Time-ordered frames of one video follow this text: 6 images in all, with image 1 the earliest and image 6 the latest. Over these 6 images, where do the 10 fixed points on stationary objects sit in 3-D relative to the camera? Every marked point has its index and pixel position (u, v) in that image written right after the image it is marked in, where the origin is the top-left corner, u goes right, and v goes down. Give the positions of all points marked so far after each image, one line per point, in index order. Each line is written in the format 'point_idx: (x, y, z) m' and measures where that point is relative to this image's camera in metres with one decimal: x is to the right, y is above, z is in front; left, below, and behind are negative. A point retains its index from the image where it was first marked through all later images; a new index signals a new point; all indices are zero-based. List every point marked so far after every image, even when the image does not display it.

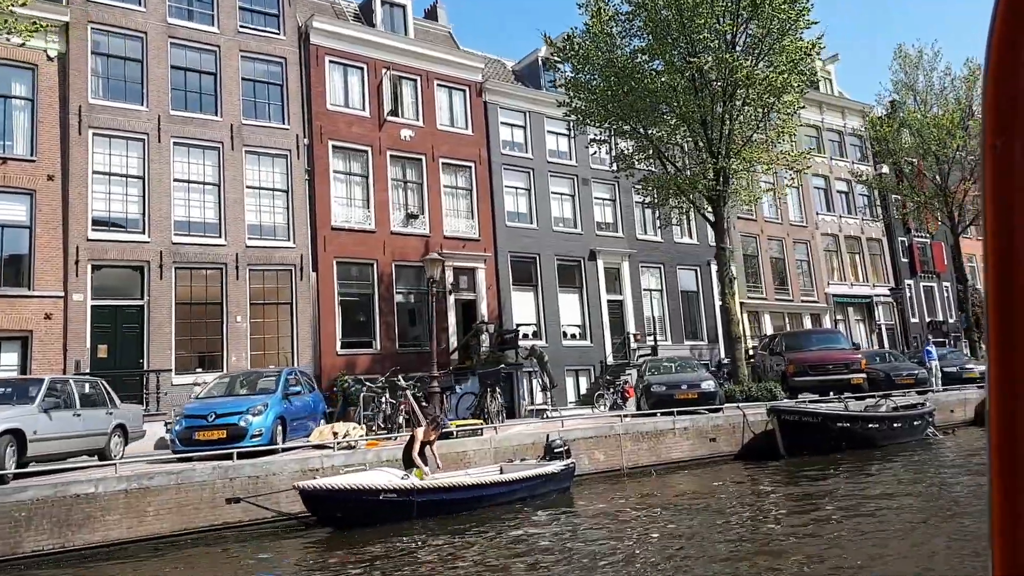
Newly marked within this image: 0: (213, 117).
0: (-7.6, +4.3, +19.6) m
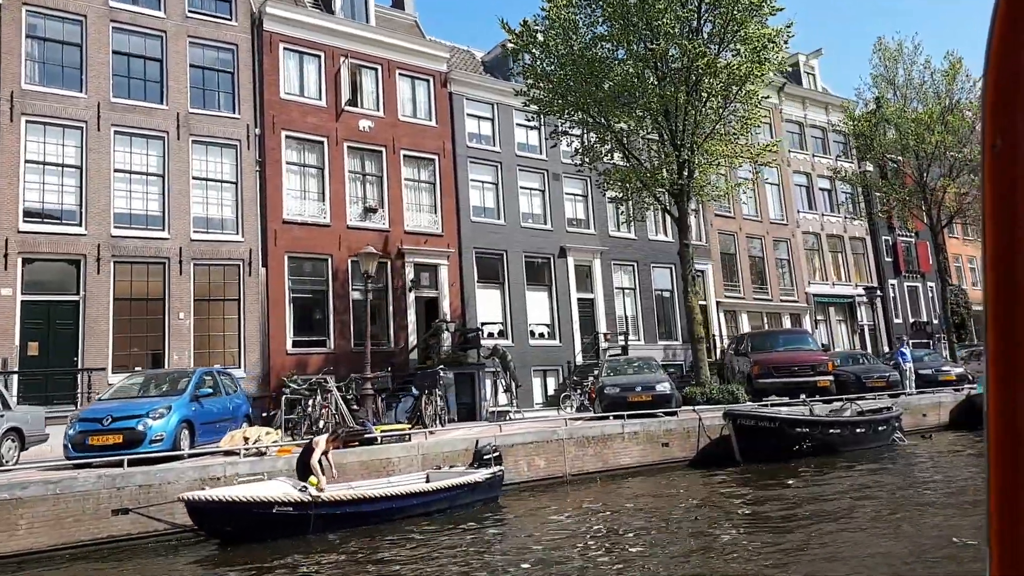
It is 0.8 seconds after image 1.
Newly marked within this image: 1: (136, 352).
0: (-8.6, +4.5, +18.8) m
1: (-8.6, -1.4, +17.6) m
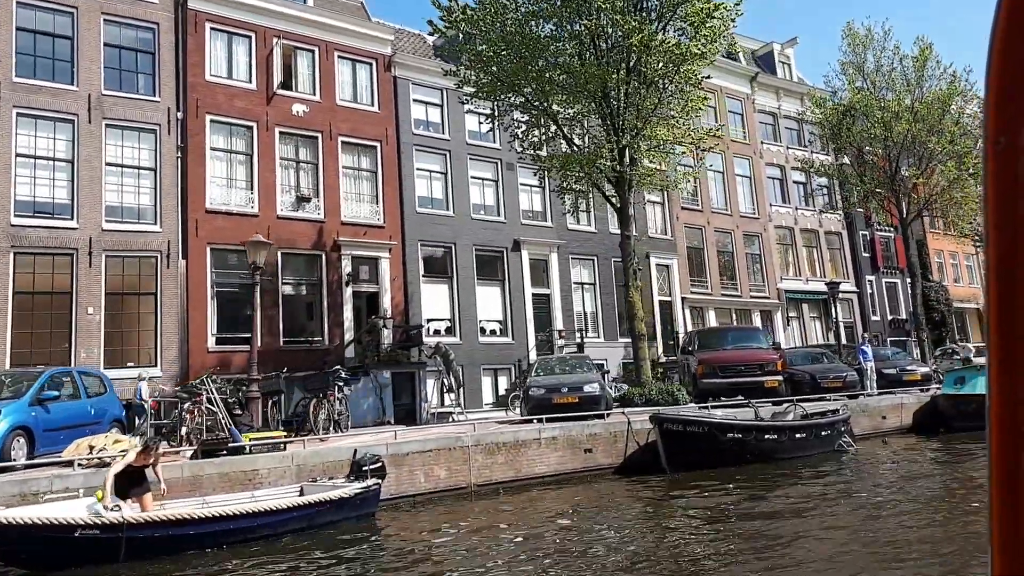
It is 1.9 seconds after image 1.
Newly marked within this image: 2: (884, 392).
0: (-10.2, +4.6, +17.6) m
1: (-10.1, -1.3, +16.5) m
2: (+9.1, -2.6, +18.9) m
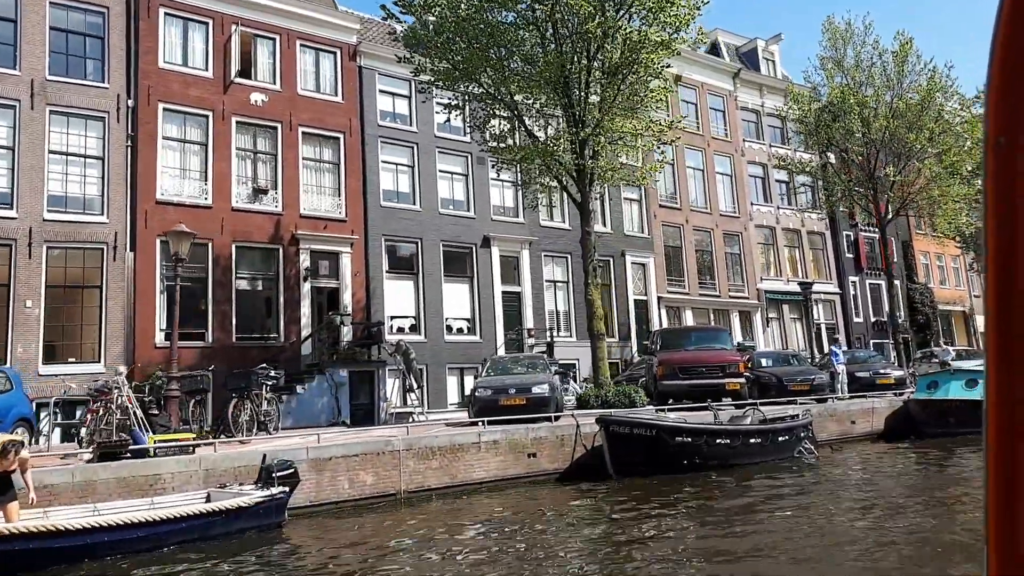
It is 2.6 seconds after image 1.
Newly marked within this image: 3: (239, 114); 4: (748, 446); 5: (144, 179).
0: (-11.1, +4.8, +17.0) m
1: (-11.1, -1.1, +15.8) m
2: (+8.2, -2.6, +18.3) m
3: (-7.0, +4.5, +19.8) m
4: (+4.1, -2.7, +13.2) m
5: (-8.6, +2.5, +18.1) m
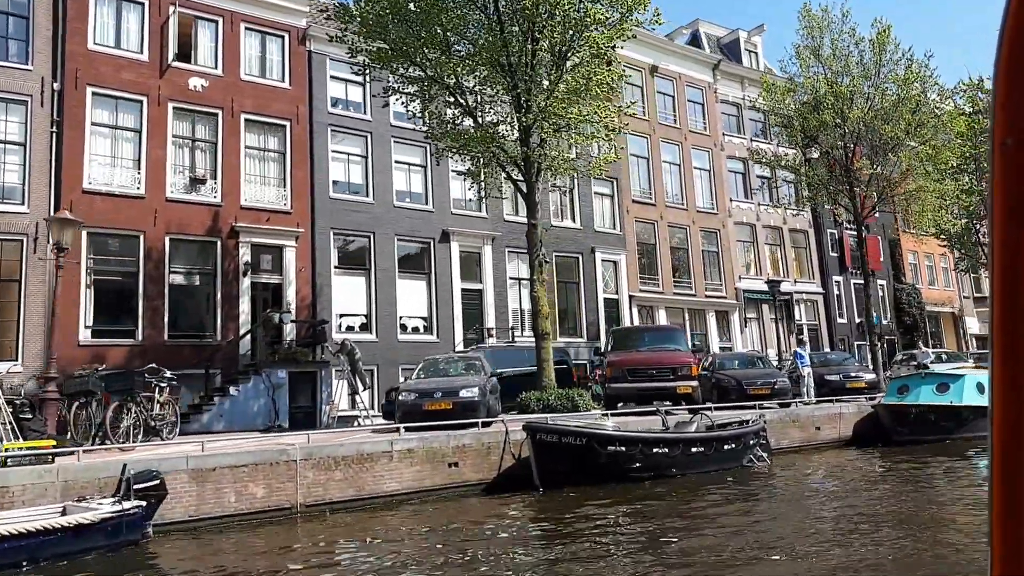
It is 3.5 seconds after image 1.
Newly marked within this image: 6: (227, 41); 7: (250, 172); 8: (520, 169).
0: (-12.2, +4.9, +16.0) m
1: (-12.3, -1.0, +14.8) m
2: (+7.0, -2.5, +17.3) m
3: (-8.1, +4.6, +18.7) m
4: (+2.9, -2.6, +12.1) m
5: (-9.8, +2.7, +17.1) m
6: (-7.3, +6.3, +19.8) m
7: (-6.7, +2.9, +19.7) m
8: (+0.2, +2.4, +15.9) m
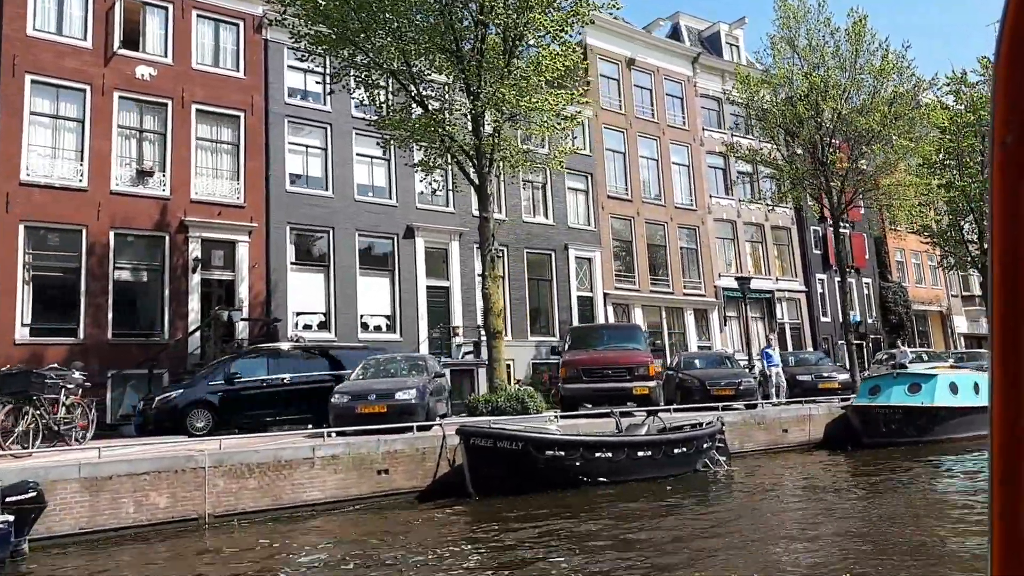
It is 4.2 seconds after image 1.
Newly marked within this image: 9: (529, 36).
0: (-13.2, +5.0, +15.2) m
1: (-13.2, -0.9, +14.1) m
2: (+6.0, -2.5, +16.6) m
3: (-9.1, +4.6, +18.0) m
4: (+2.0, -2.6, +11.4) m
5: (-10.7, +2.7, +16.3) m
6: (-8.2, +6.4, +19.1) m
7: (-7.6, +3.0, +18.9) m
8: (-0.7, +2.5, +15.2) m
9: (+0.4, +4.6, +14.3) m
